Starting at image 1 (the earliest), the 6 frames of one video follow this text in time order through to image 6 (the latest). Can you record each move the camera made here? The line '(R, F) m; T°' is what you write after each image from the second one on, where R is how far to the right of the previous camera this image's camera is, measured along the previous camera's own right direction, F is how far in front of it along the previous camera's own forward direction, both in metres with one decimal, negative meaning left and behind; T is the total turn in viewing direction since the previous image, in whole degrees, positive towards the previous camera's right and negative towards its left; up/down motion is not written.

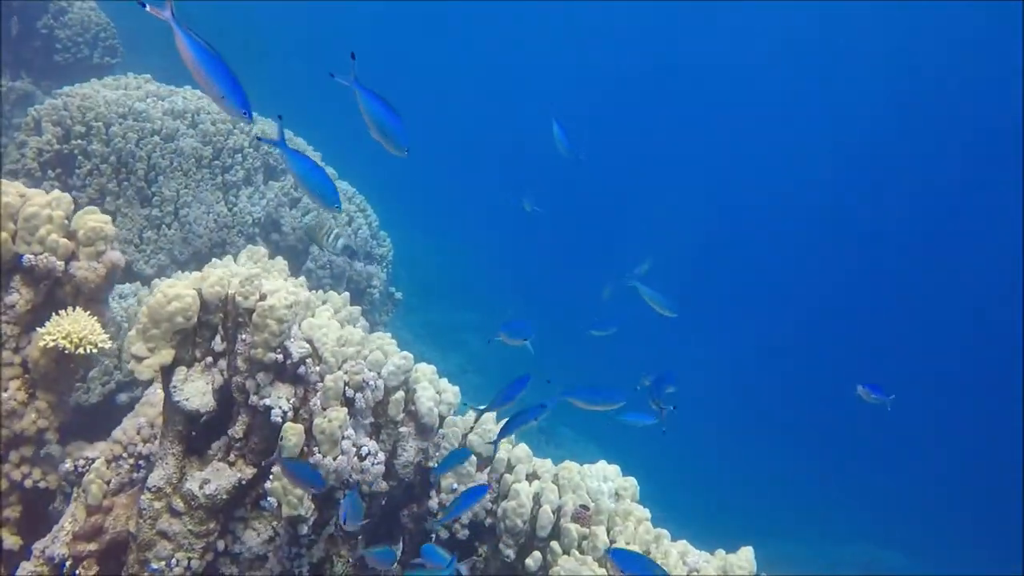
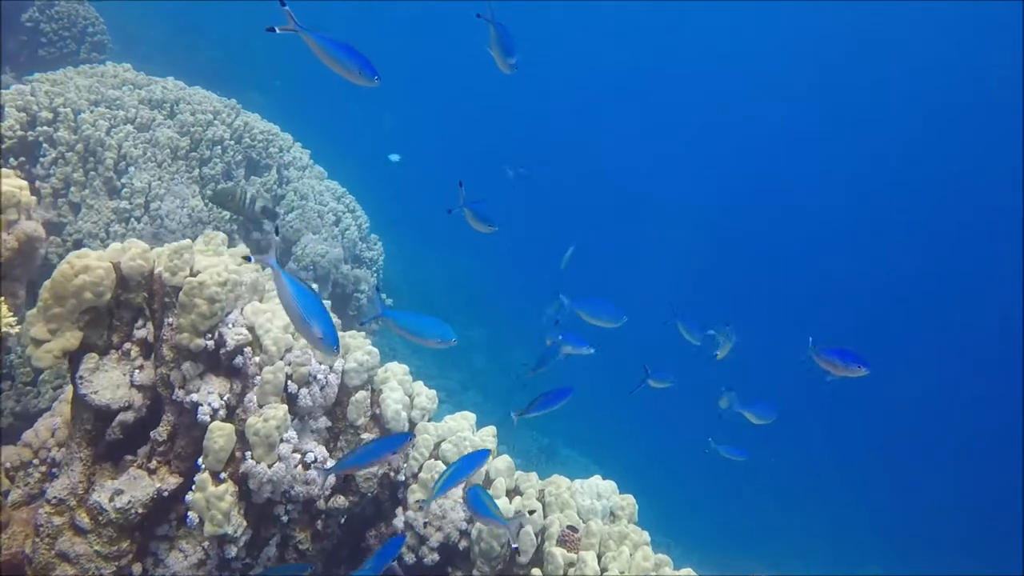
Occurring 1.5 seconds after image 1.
(+0.1, +0.6) m; 0°
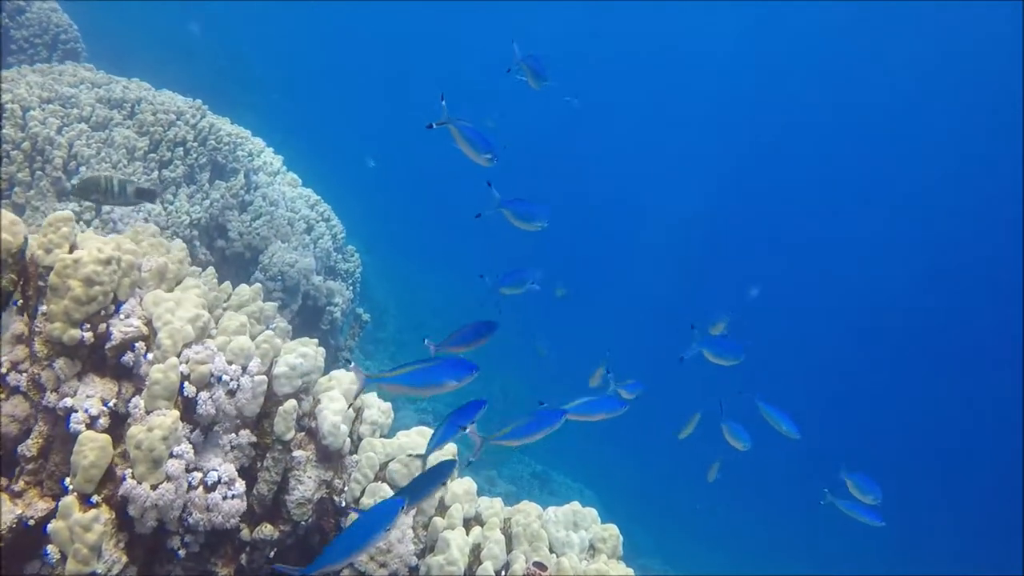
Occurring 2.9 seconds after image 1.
(+0.2, +0.6) m; 0°
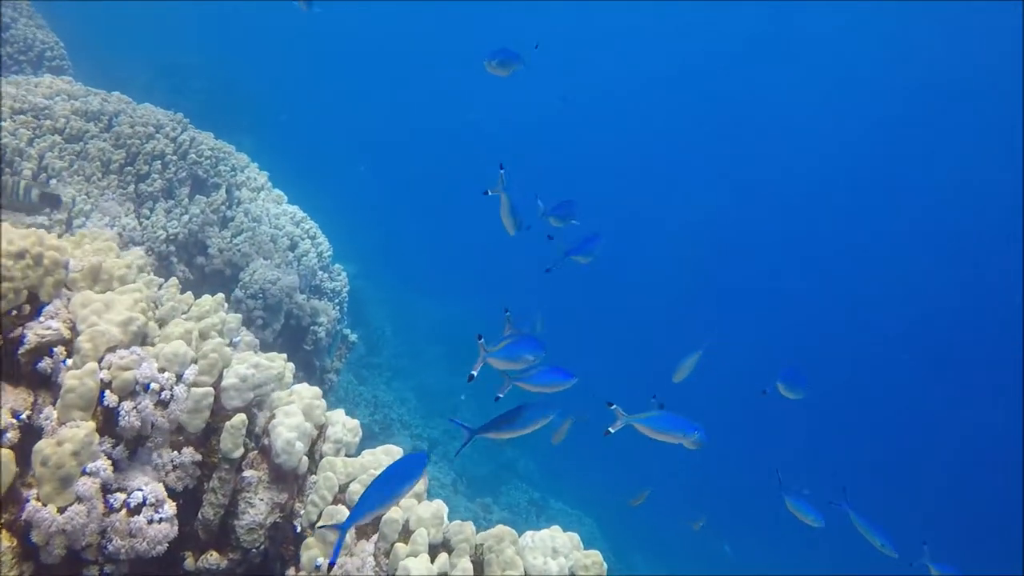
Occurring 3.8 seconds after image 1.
(+0.1, +0.3) m; 0°
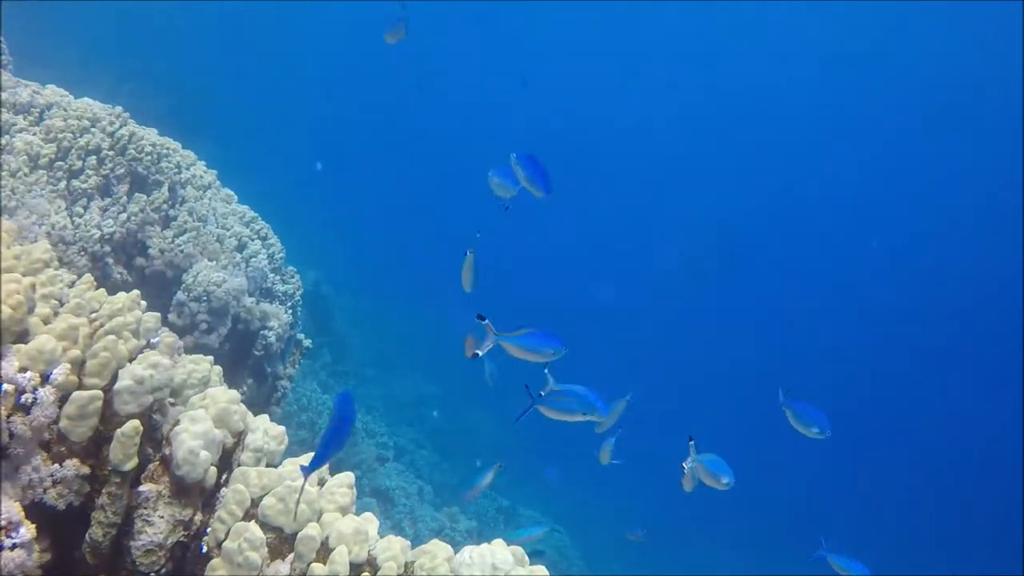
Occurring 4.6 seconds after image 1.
(+0.2, +0.3) m; +2°
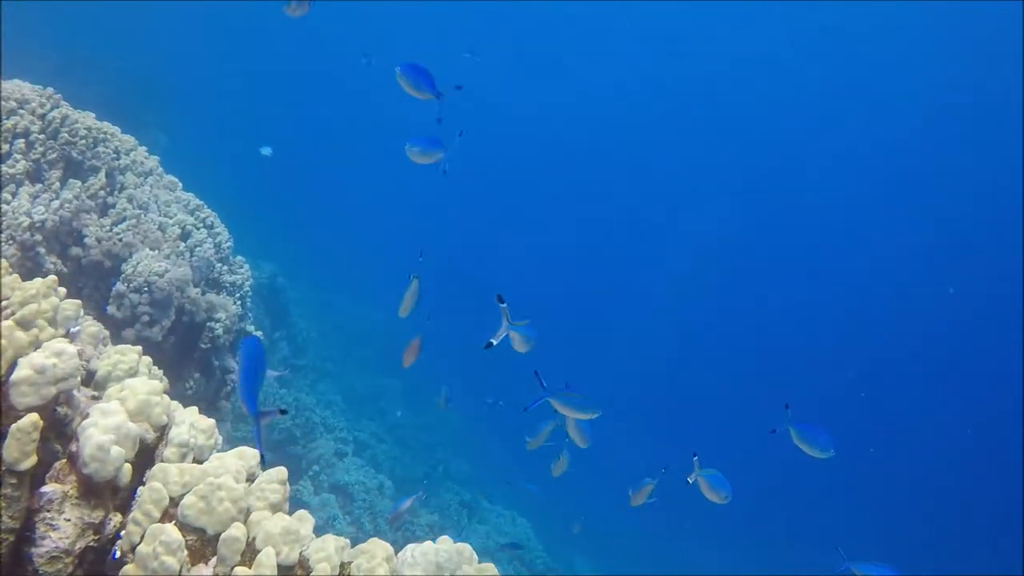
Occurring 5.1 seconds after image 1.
(+0.1, +0.2) m; +3°
